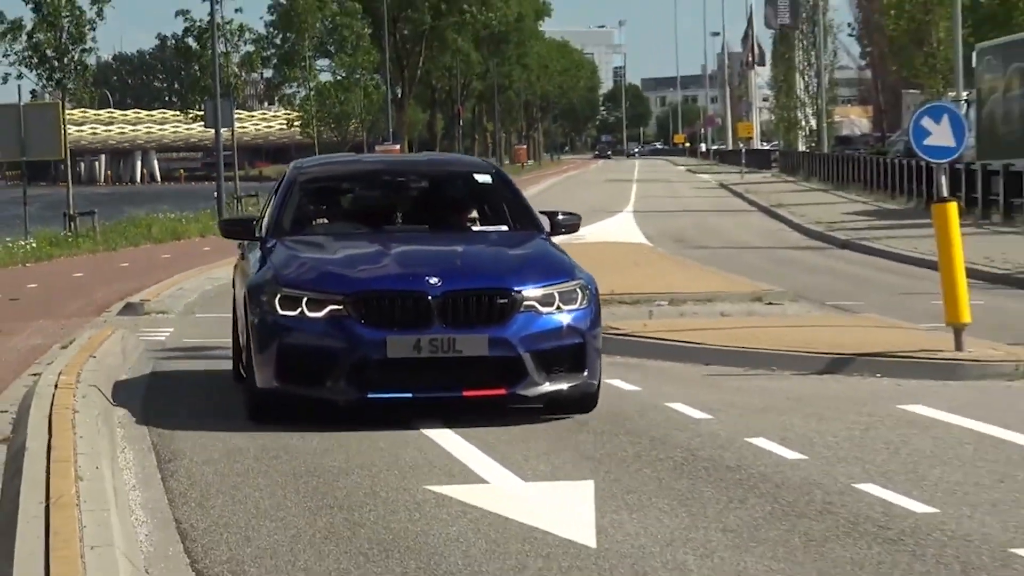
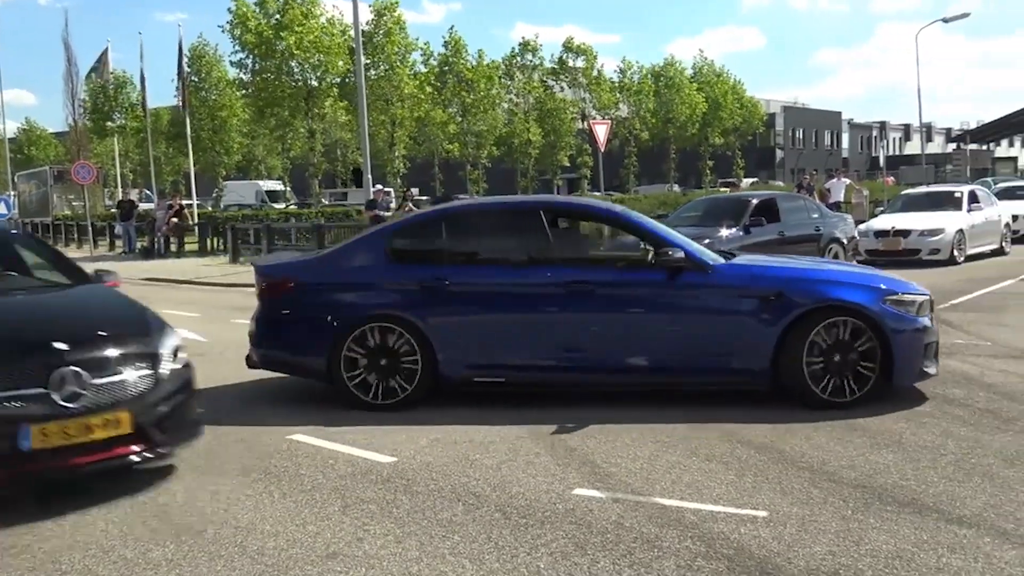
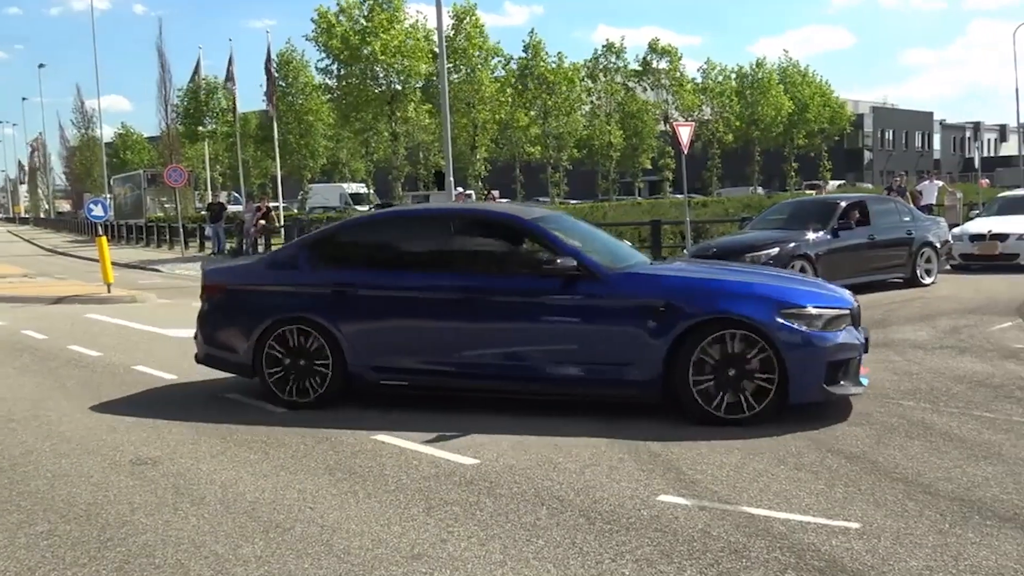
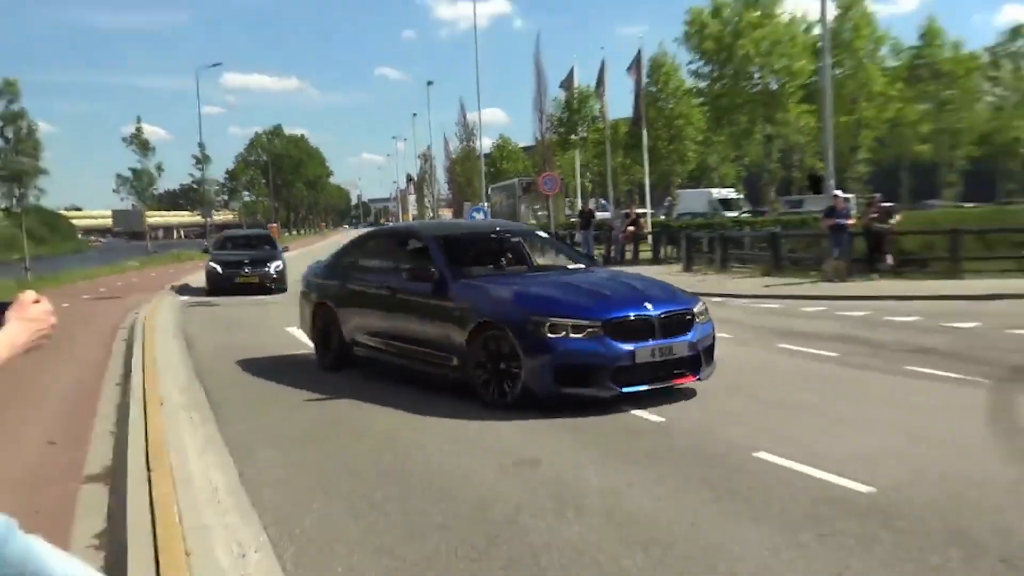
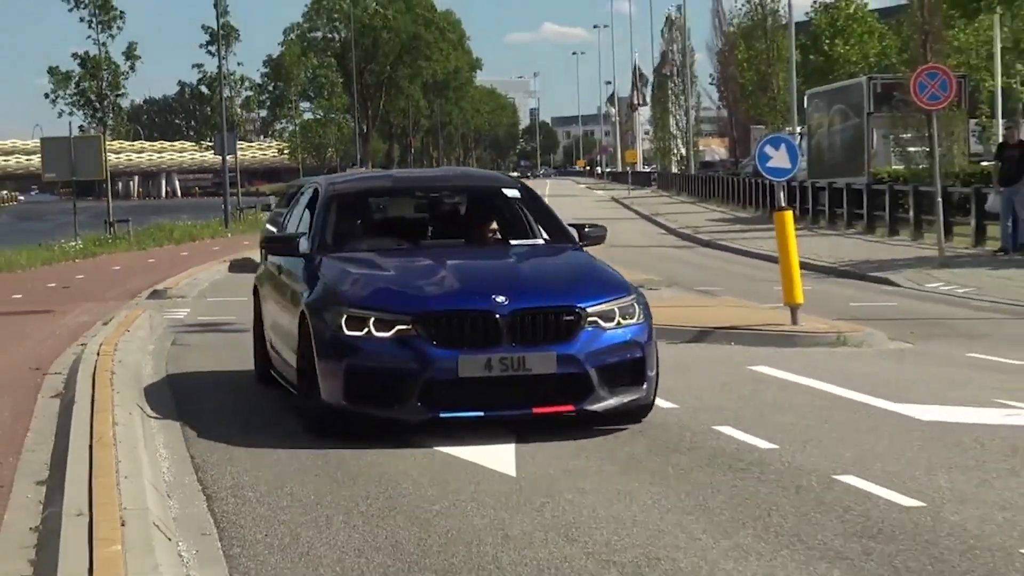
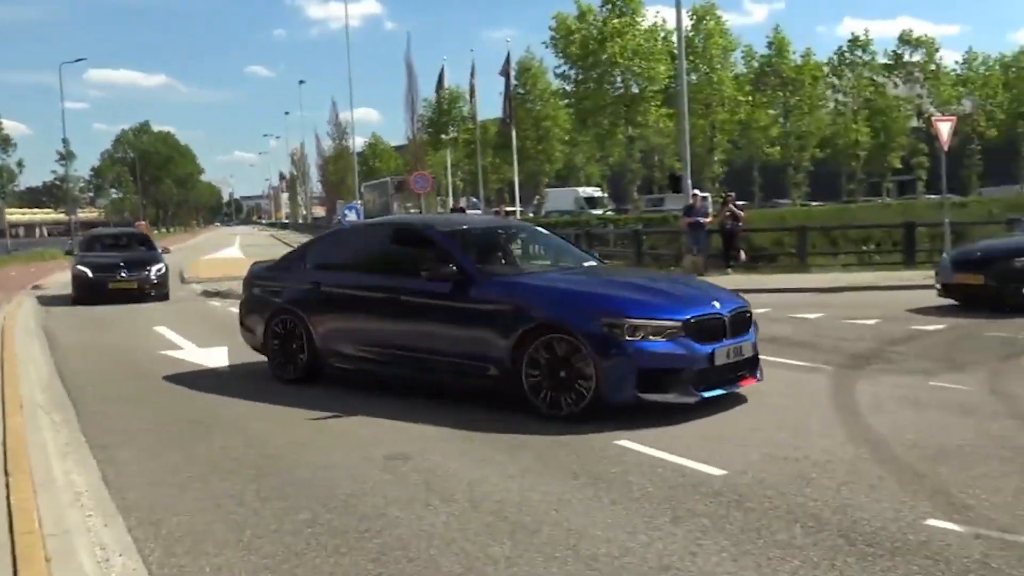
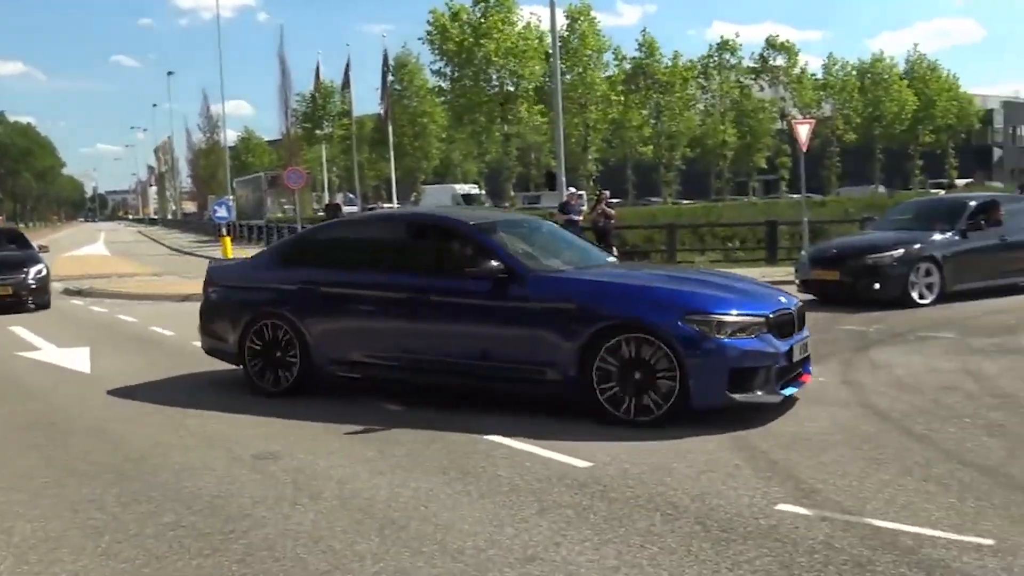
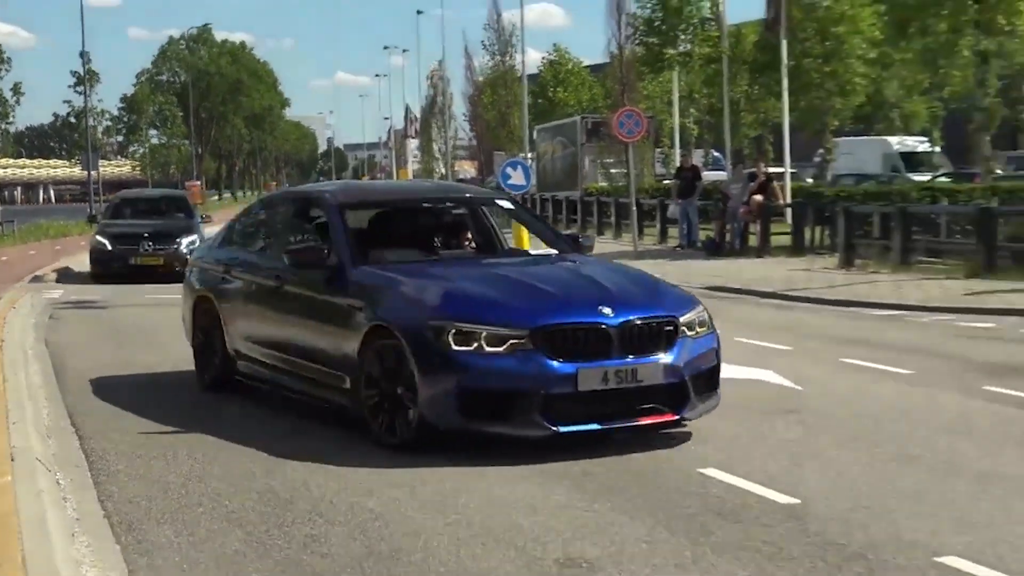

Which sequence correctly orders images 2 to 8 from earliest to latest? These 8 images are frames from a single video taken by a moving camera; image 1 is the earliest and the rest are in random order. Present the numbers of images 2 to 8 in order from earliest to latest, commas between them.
5, 8, 4, 6, 7, 3, 2
